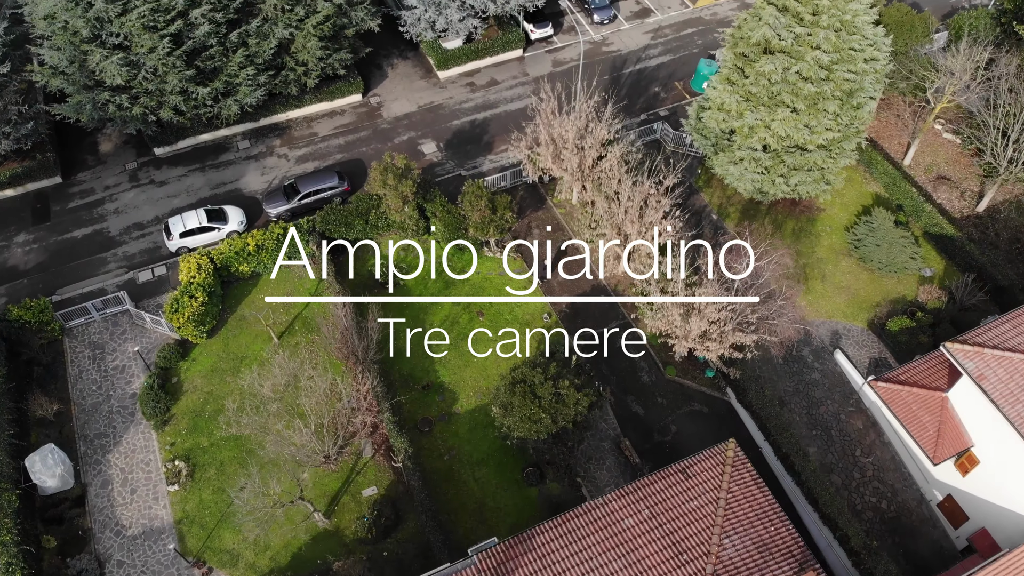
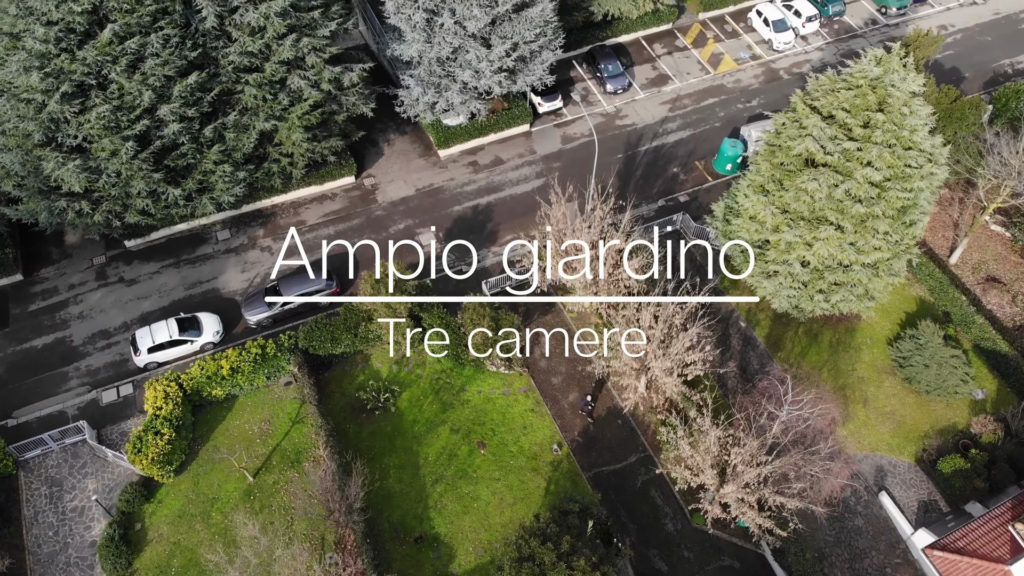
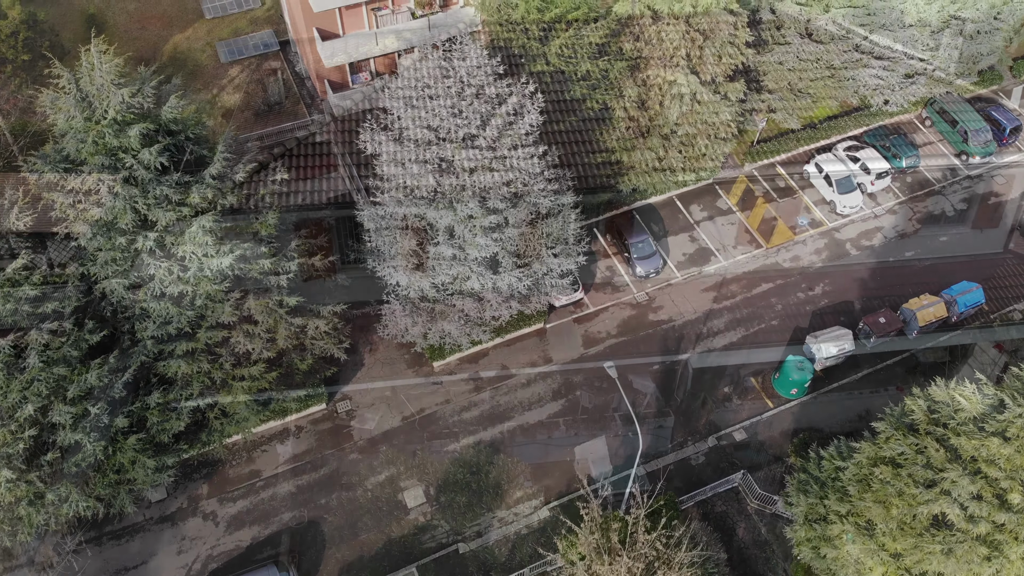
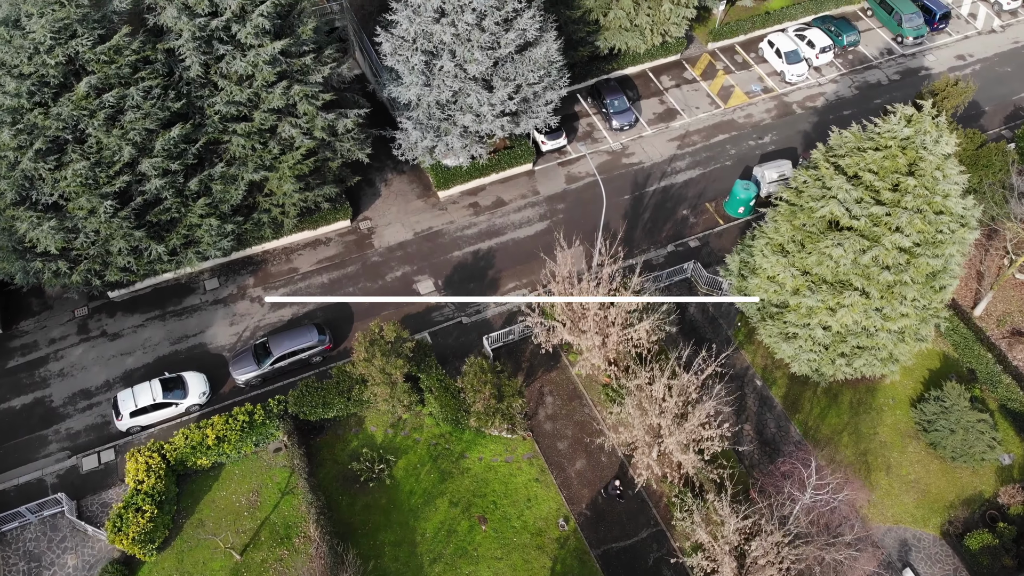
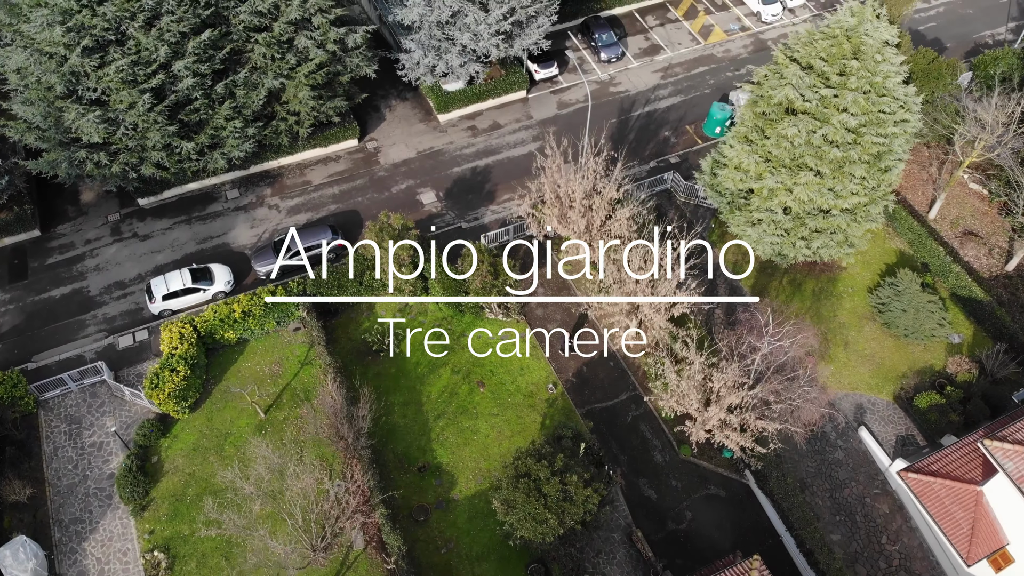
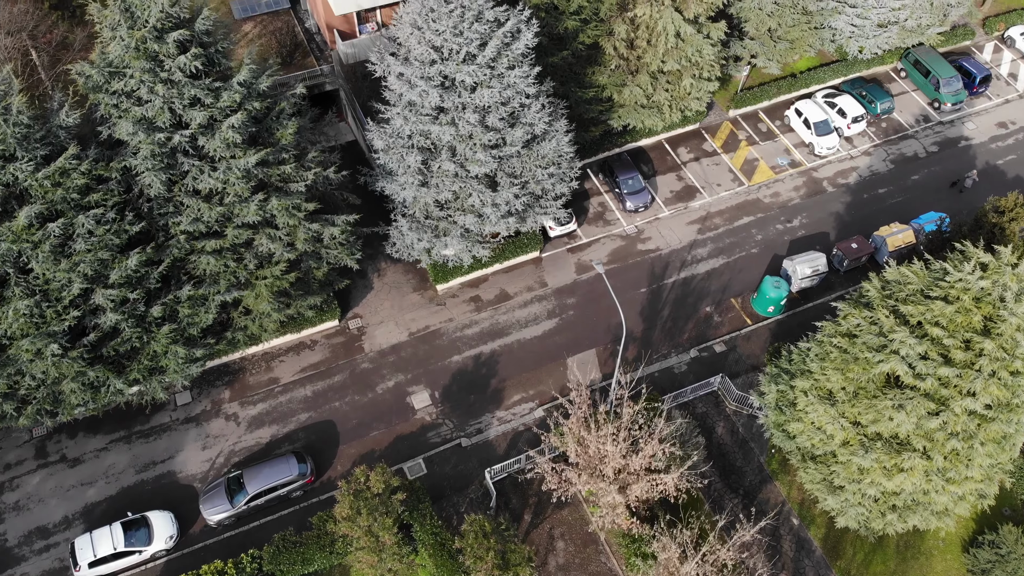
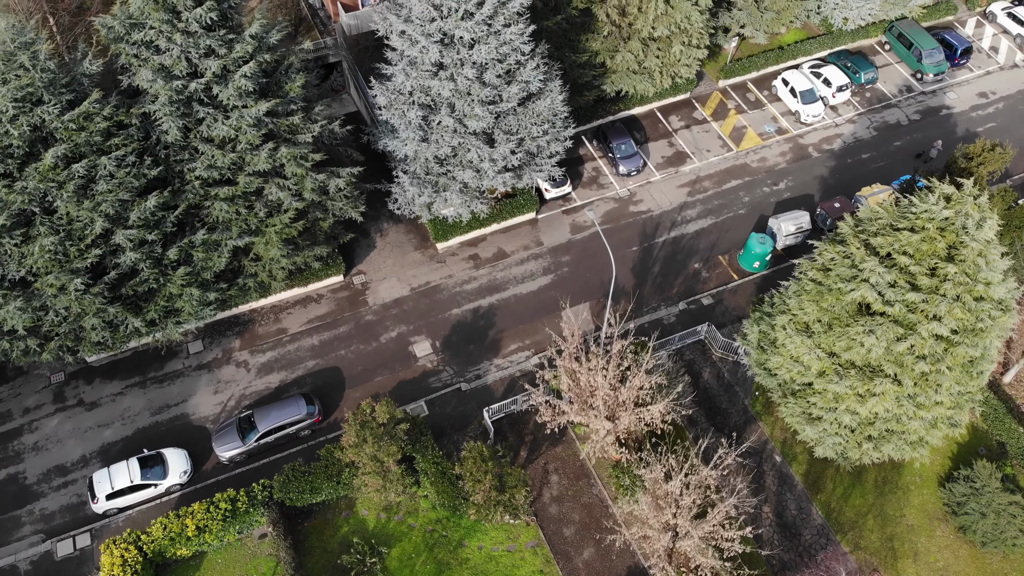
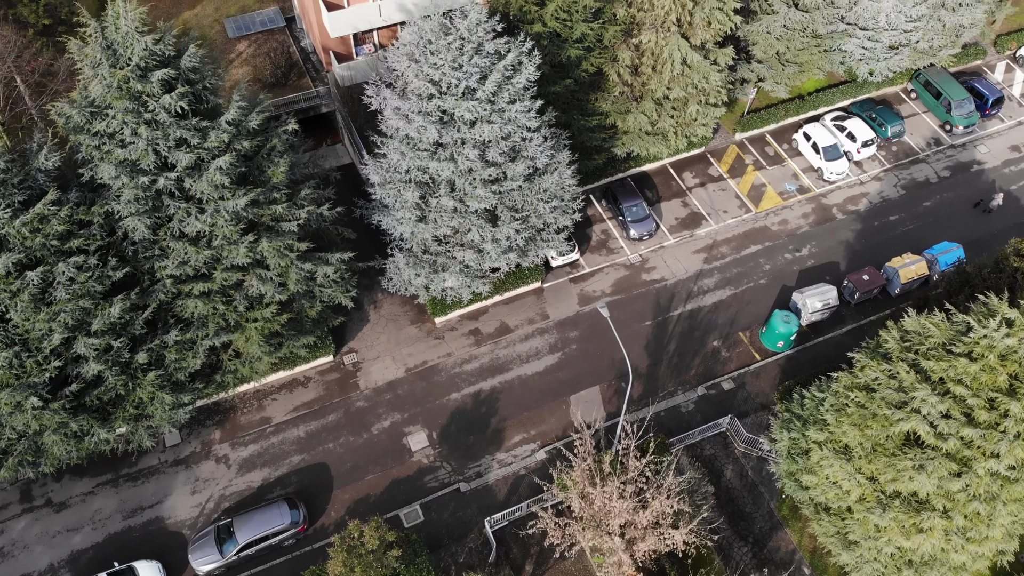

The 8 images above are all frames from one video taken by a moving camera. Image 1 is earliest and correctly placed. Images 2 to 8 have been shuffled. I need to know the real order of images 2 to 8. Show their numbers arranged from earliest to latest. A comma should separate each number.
5, 2, 4, 7, 6, 8, 3
